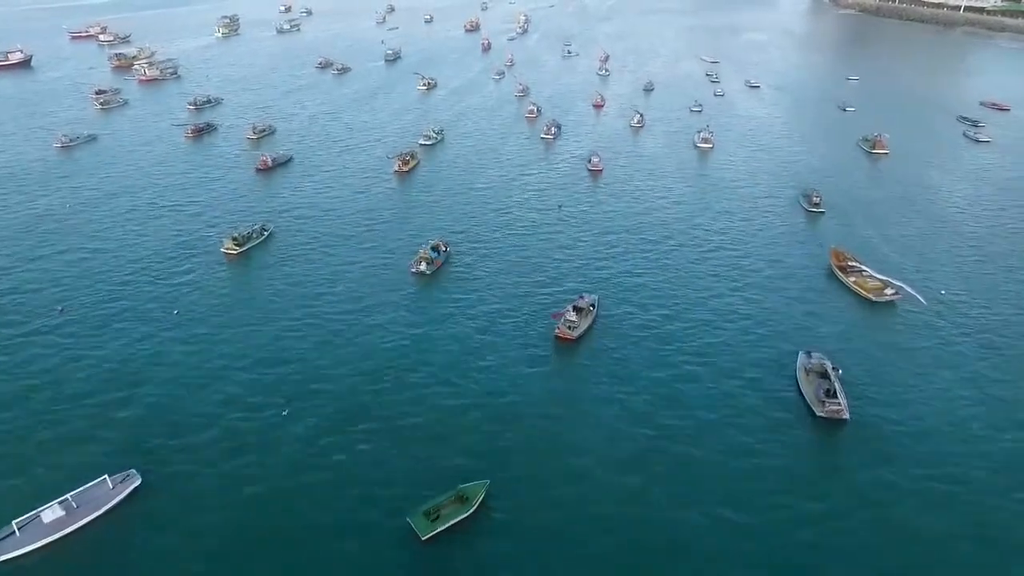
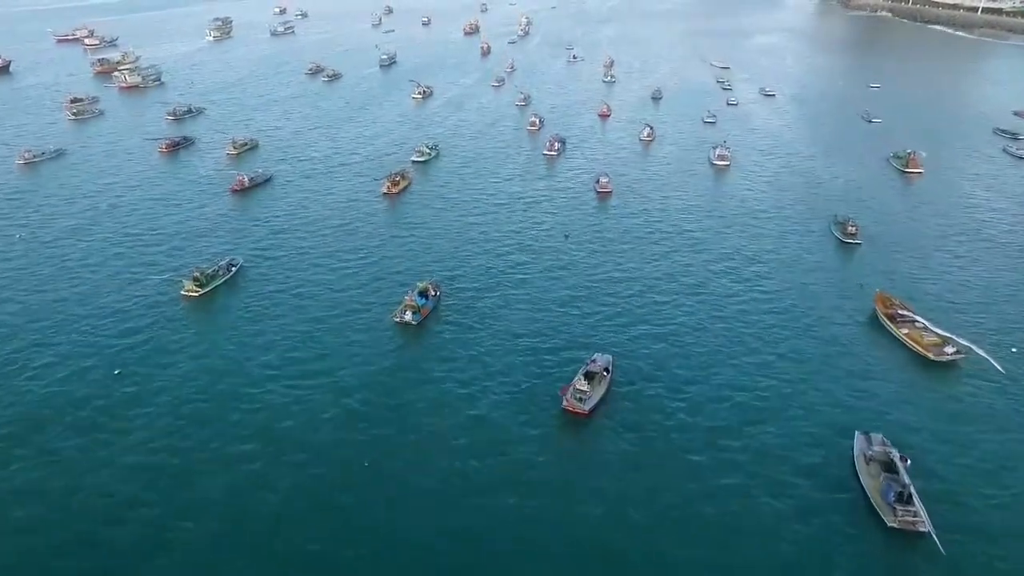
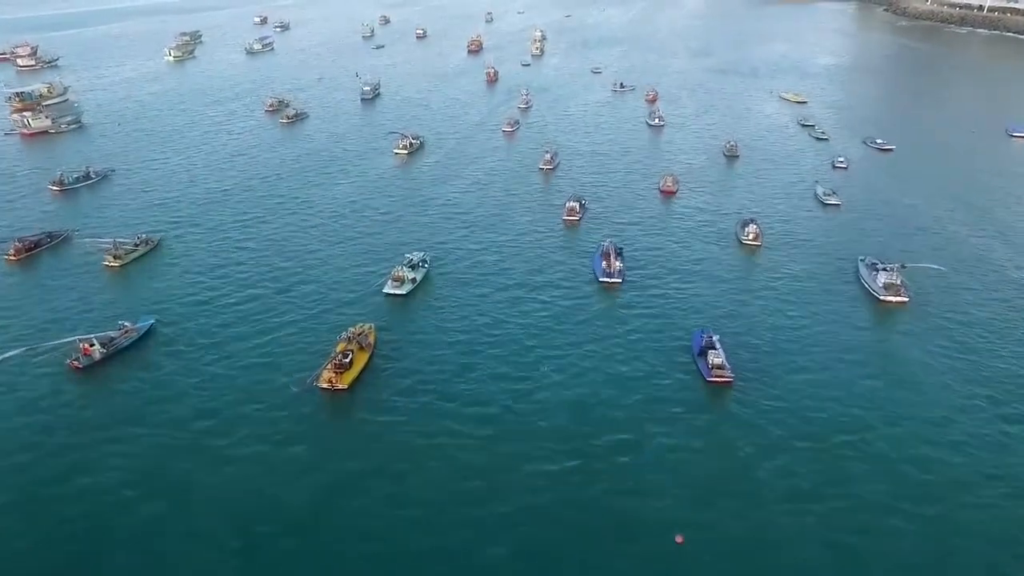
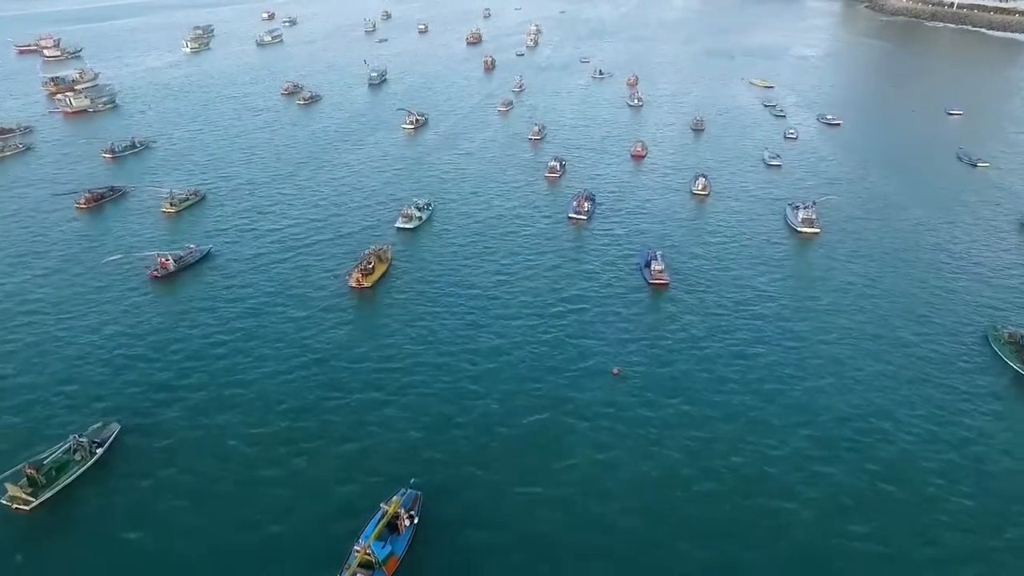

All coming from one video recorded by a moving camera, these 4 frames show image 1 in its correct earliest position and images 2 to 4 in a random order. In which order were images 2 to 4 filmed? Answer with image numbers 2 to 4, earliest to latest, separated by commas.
2, 4, 3
